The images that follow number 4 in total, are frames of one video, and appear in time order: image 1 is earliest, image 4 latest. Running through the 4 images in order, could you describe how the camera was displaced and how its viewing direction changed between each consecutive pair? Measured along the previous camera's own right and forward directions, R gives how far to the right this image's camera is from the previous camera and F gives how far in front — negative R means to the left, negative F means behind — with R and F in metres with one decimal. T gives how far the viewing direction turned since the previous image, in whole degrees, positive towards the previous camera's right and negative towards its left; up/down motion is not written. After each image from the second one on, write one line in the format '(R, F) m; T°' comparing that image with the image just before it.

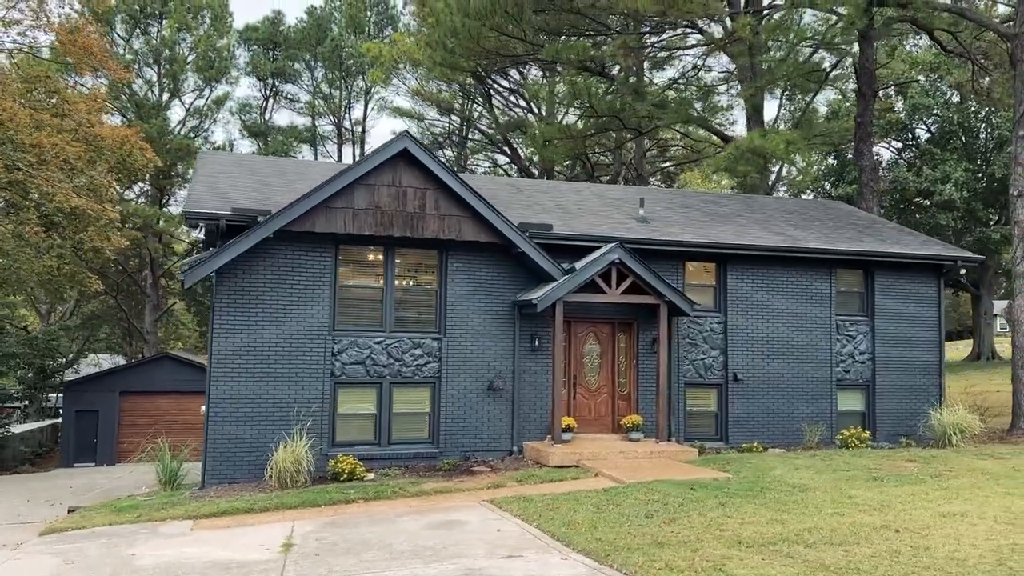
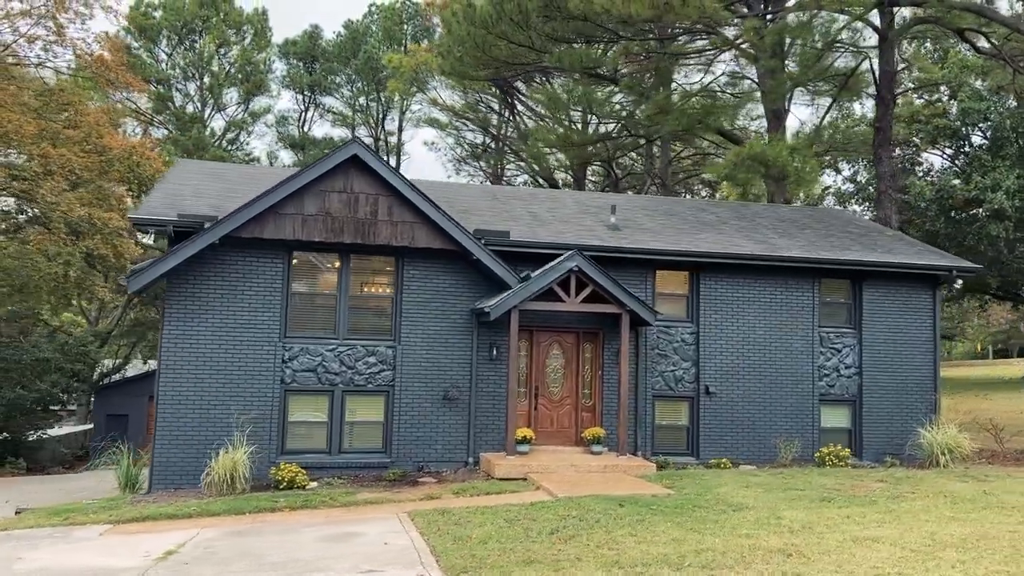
(+1.6, +0.3) m; -4°
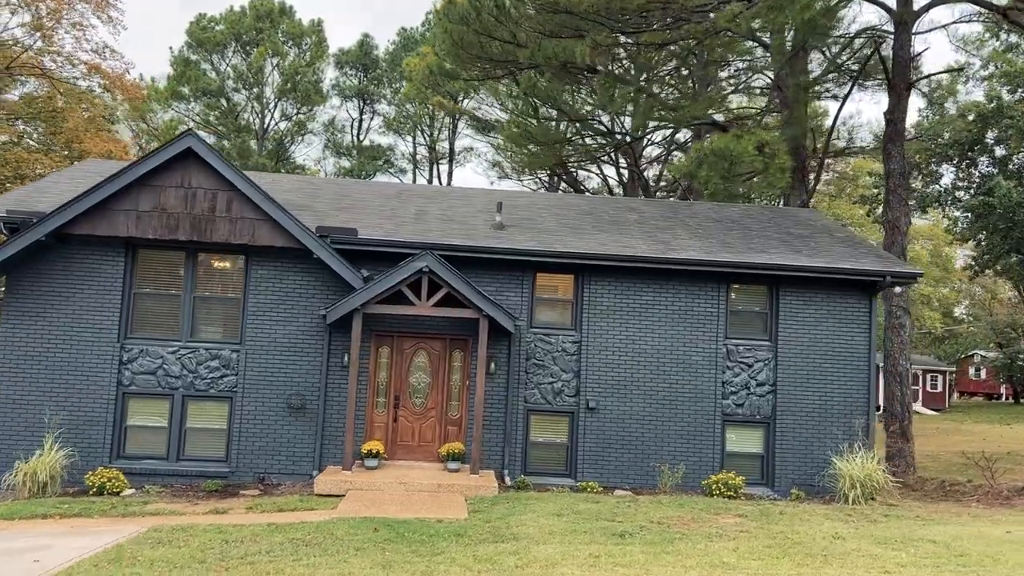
(+3.8, +1.3) m; -8°
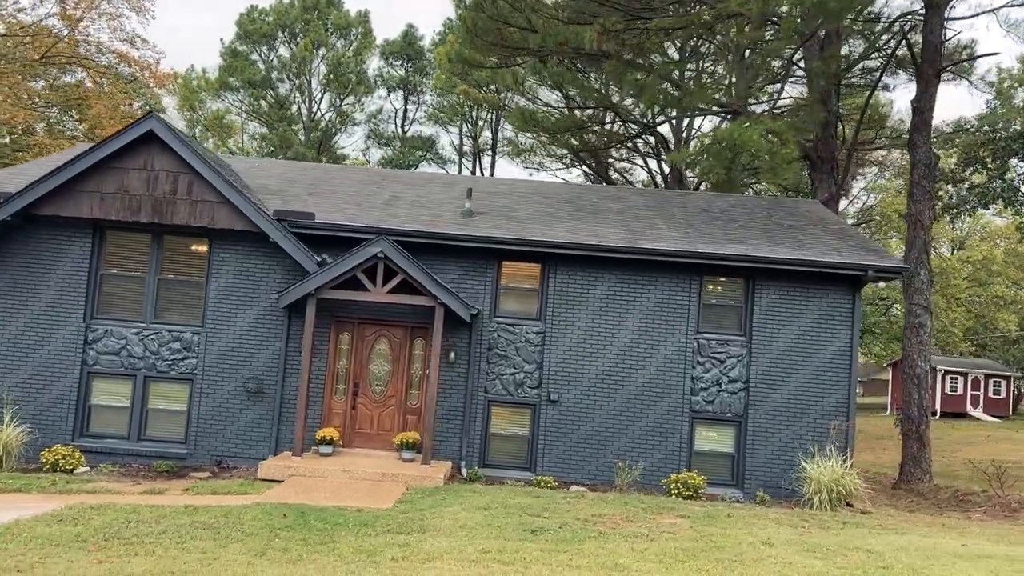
(+1.5, +0.4) m; -5°
